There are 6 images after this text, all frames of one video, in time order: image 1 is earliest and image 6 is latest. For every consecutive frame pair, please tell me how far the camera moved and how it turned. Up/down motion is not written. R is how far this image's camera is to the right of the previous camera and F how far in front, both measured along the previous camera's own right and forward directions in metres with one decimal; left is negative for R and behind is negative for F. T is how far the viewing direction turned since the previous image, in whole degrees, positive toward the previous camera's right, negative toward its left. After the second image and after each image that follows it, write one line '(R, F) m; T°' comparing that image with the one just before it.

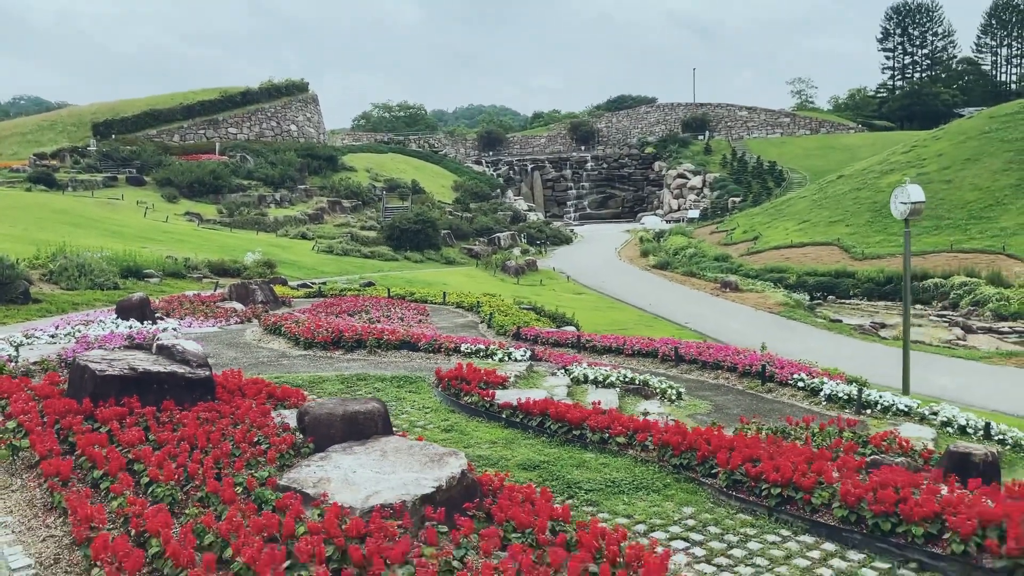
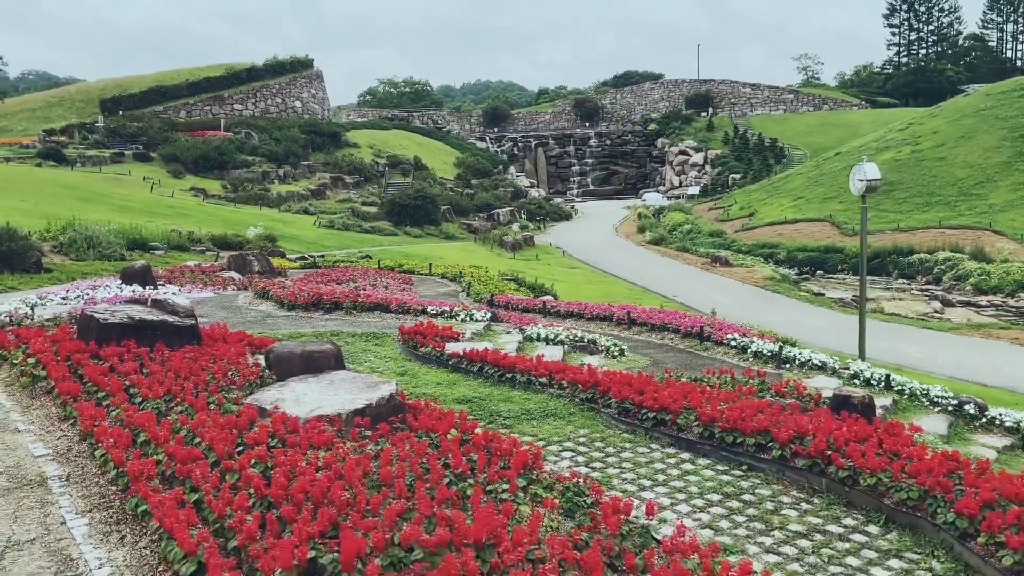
(+0.6, -1.2) m; -1°
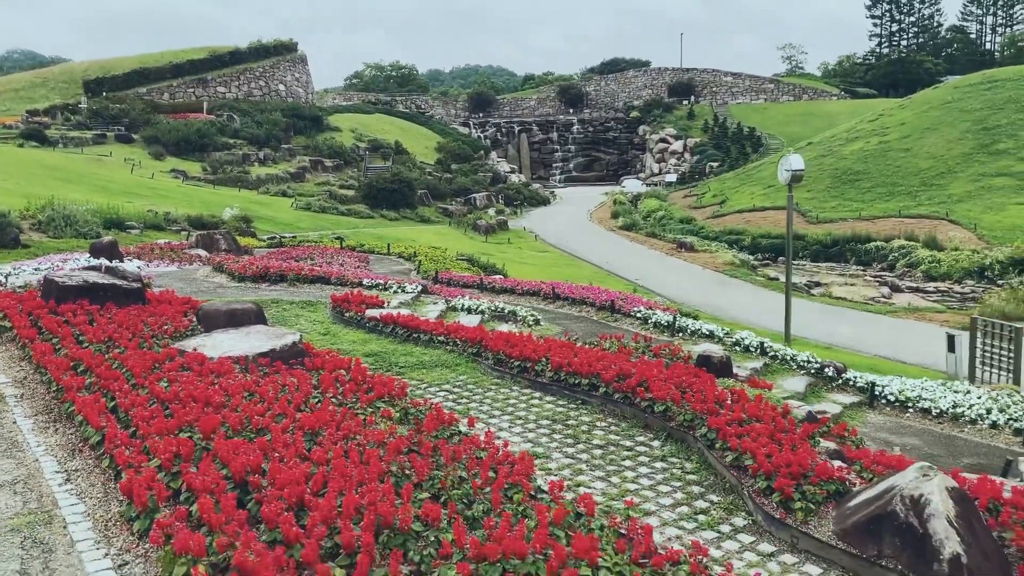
(+0.9, -1.4) m; +1°
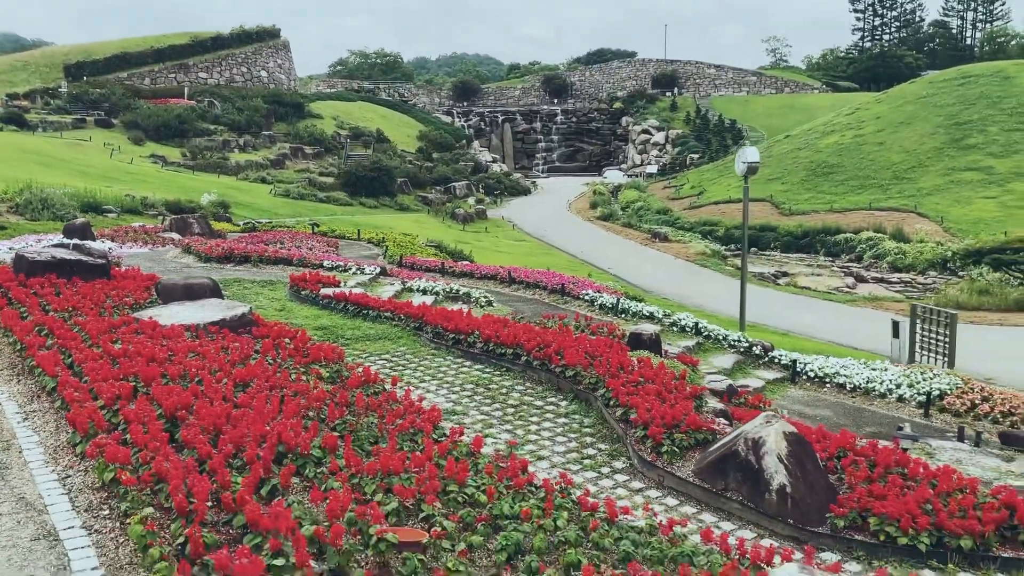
(+0.5, -0.7) m; +1°
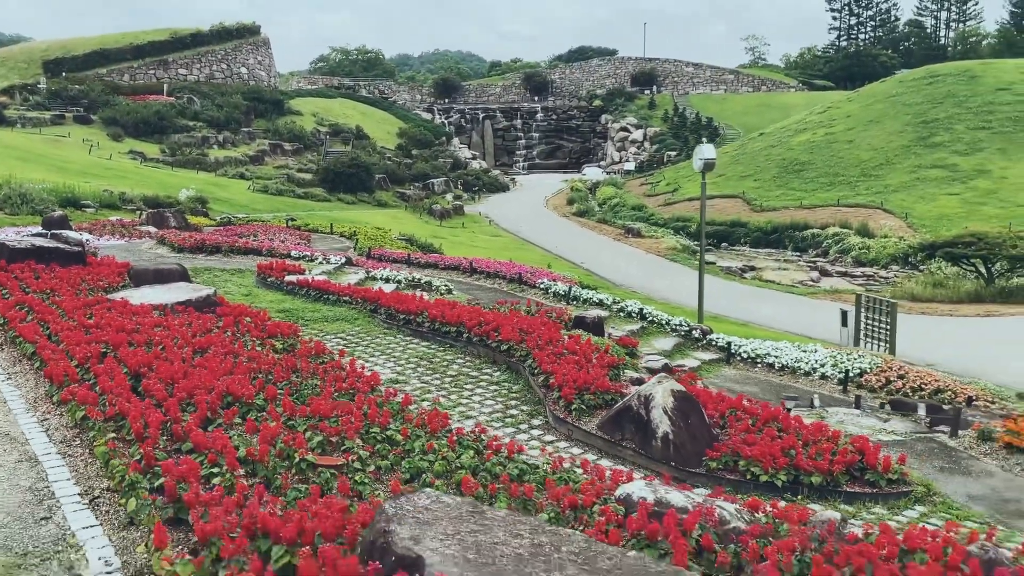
(+0.4, -0.8) m; +1°
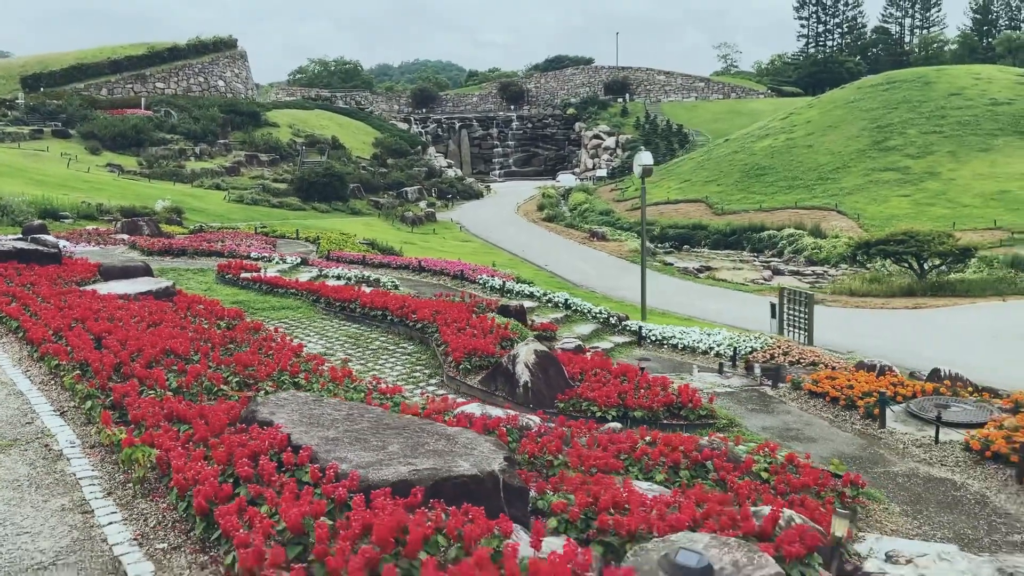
(+0.8, -1.5) m; +1°
